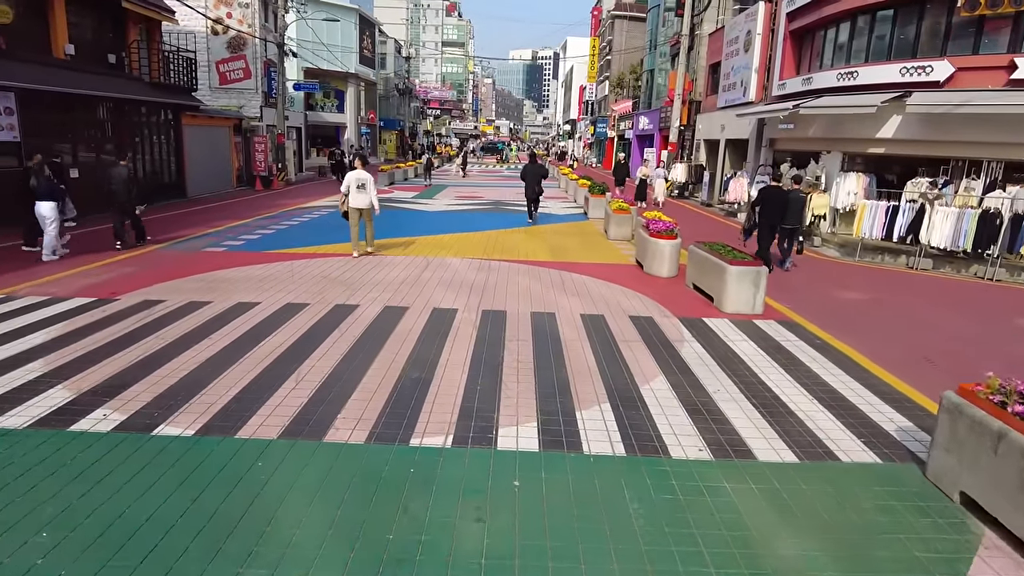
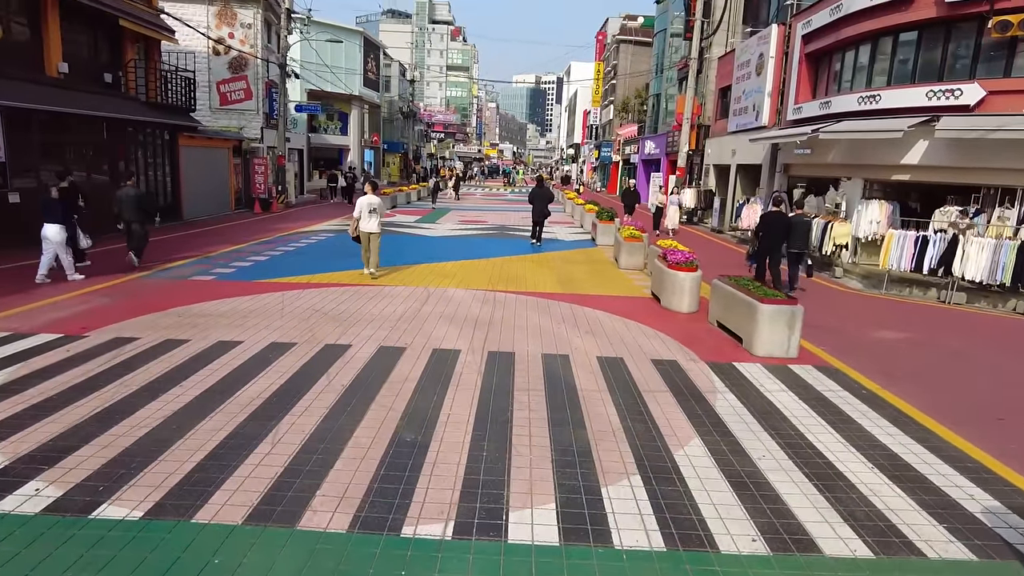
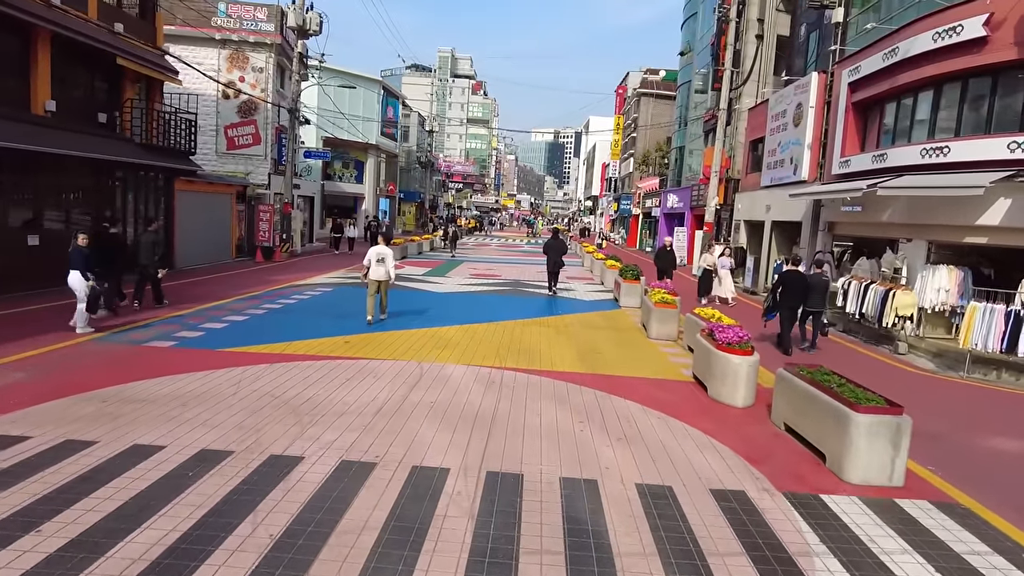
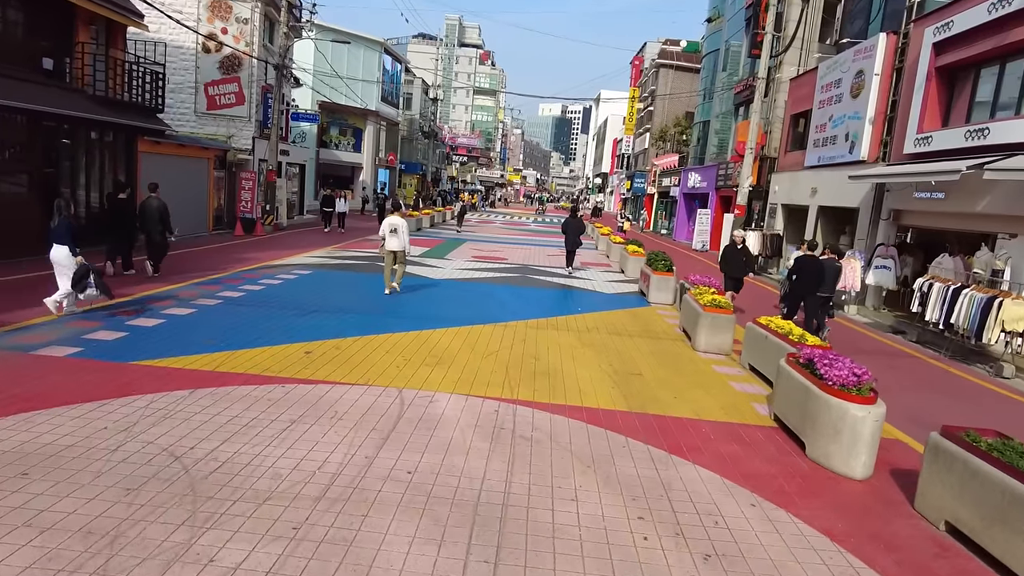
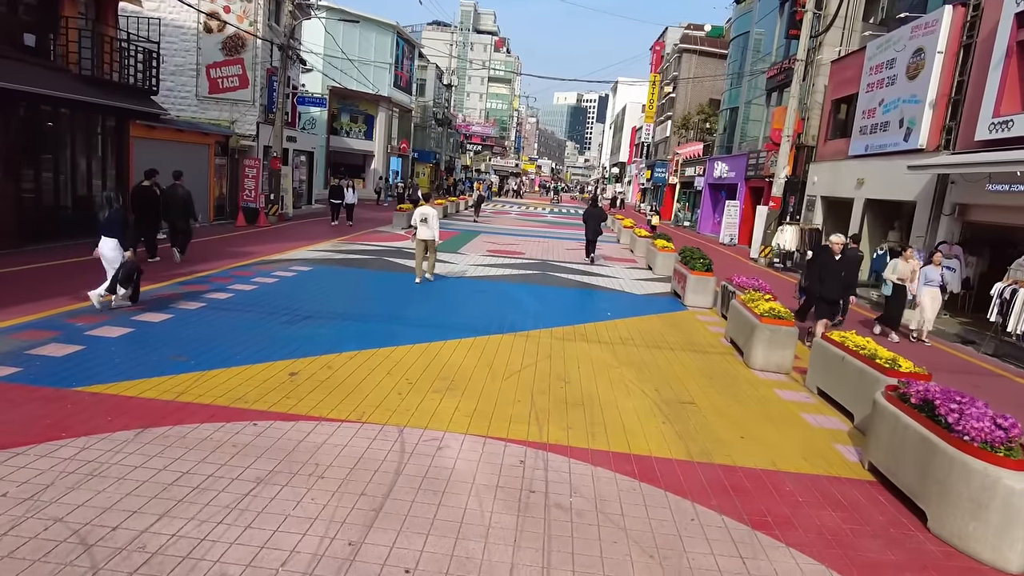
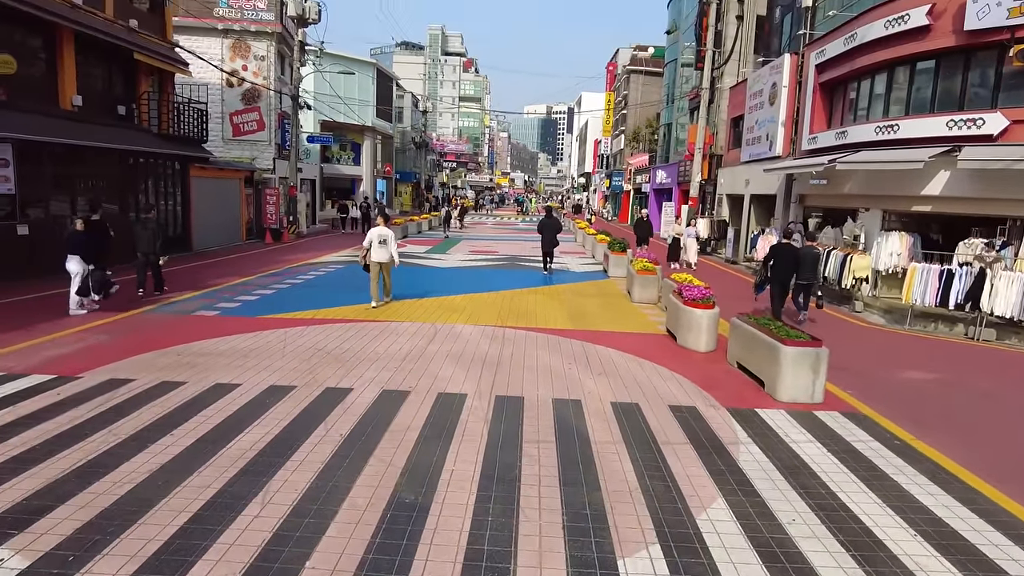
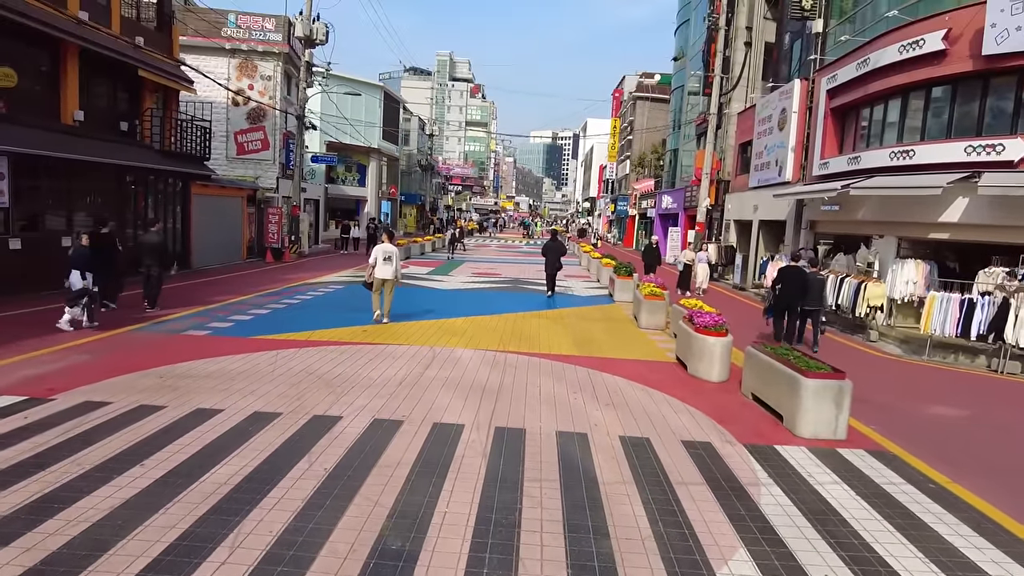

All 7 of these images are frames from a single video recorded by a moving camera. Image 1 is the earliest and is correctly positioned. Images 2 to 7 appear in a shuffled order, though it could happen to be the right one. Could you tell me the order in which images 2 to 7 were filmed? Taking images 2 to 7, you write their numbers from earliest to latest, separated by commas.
2, 6, 7, 3, 4, 5
